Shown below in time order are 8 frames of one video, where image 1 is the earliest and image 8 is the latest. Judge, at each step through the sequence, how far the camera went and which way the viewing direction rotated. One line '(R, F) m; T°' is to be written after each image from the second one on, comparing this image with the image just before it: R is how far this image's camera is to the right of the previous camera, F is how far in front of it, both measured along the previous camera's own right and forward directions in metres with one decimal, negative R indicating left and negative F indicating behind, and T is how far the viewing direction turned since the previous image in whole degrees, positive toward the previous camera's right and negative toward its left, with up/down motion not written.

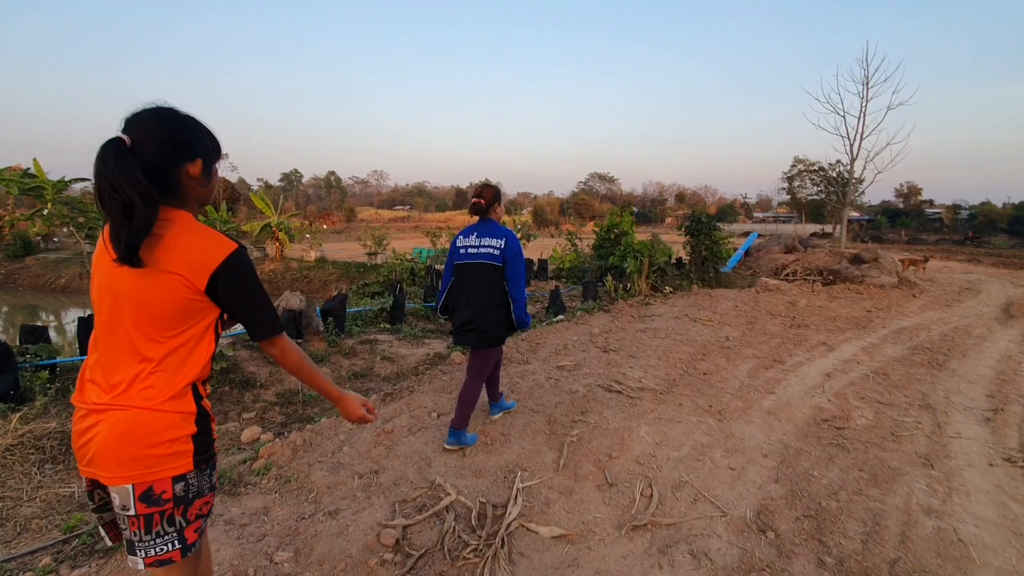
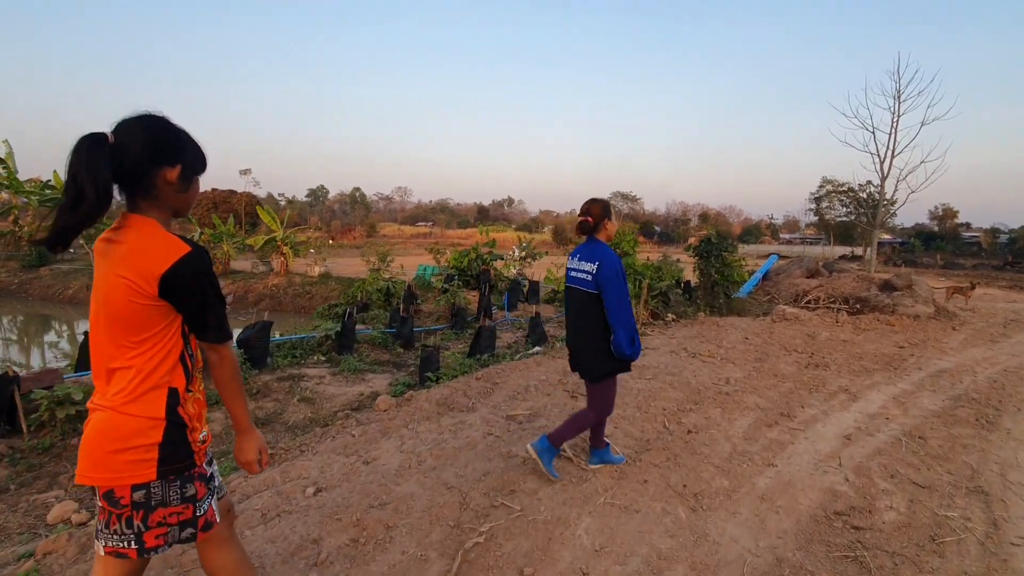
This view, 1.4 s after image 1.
(+0.7, +1.0) m; -2°
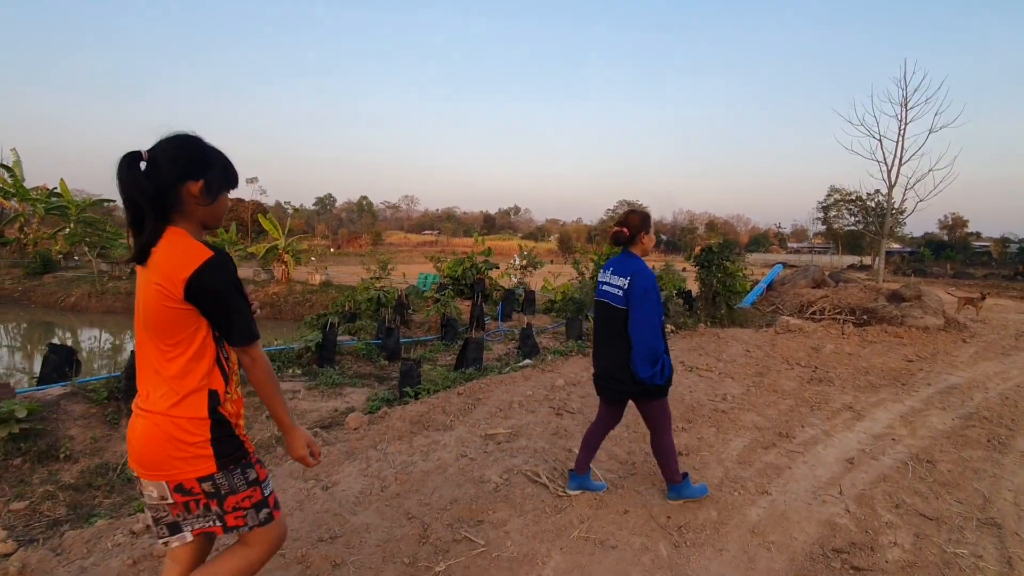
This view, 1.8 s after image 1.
(+0.2, +0.3) m; -1°
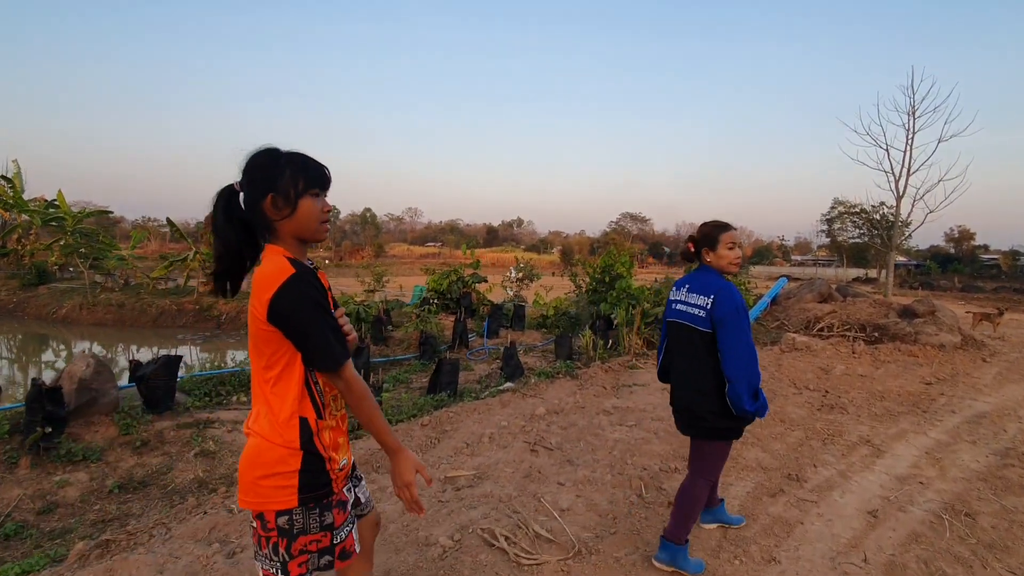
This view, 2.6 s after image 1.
(+0.3, +0.6) m; 0°
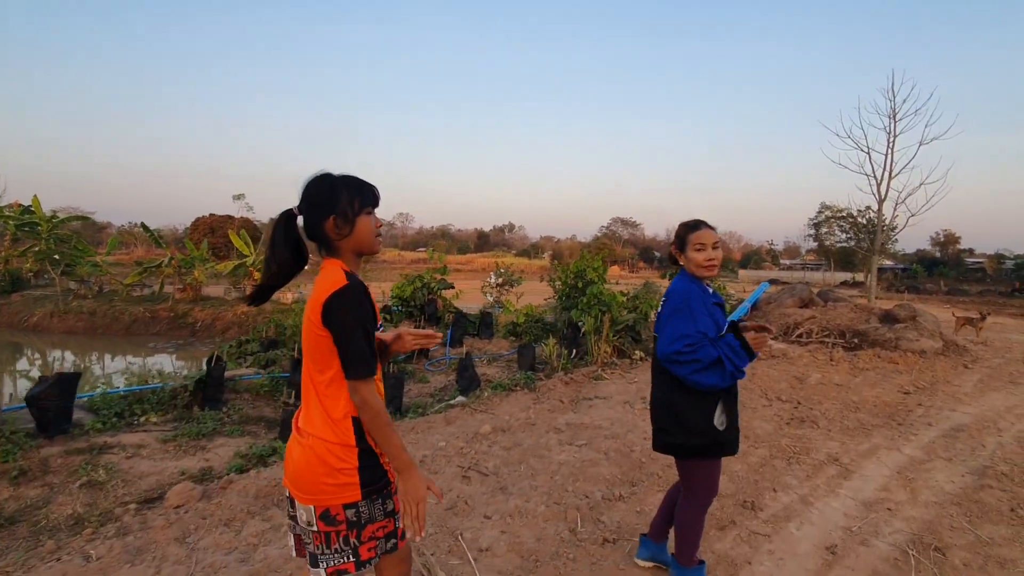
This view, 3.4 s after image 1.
(+0.5, +0.4) m; +1°
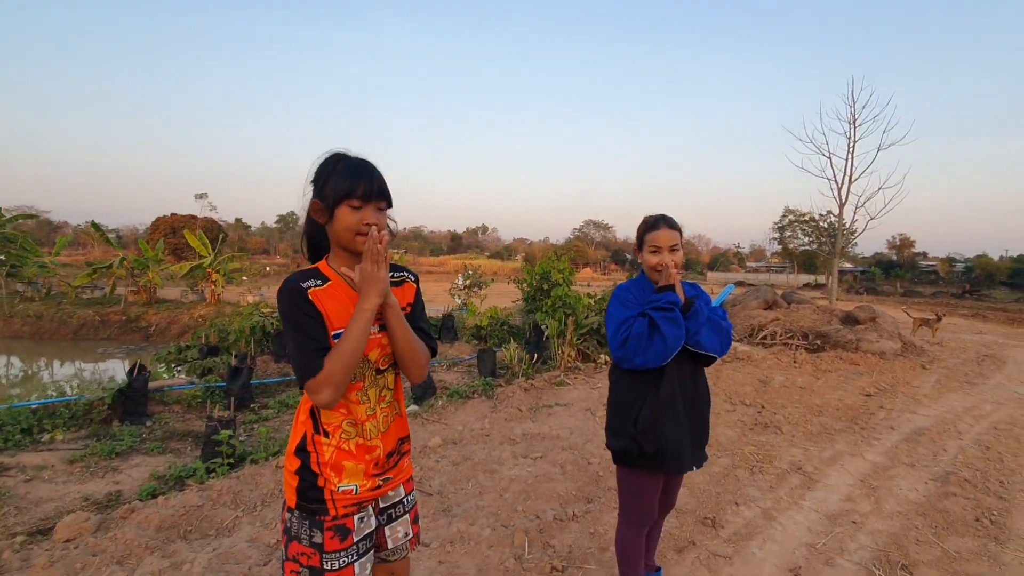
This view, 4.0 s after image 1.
(+0.2, +0.3) m; +3°
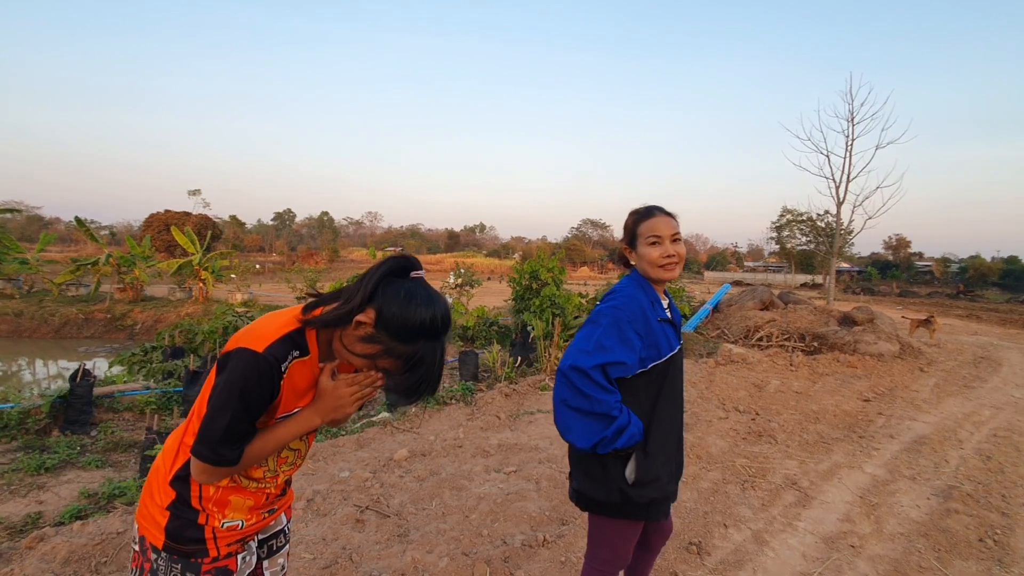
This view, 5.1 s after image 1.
(+0.2, +0.3) m; 0°
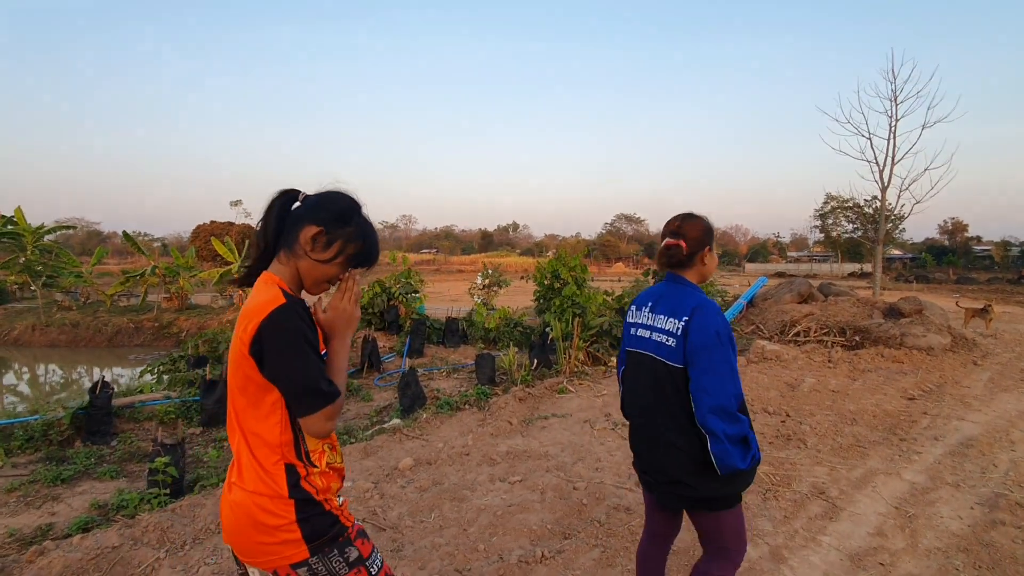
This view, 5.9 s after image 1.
(+0.3, +0.1) m; -4°
